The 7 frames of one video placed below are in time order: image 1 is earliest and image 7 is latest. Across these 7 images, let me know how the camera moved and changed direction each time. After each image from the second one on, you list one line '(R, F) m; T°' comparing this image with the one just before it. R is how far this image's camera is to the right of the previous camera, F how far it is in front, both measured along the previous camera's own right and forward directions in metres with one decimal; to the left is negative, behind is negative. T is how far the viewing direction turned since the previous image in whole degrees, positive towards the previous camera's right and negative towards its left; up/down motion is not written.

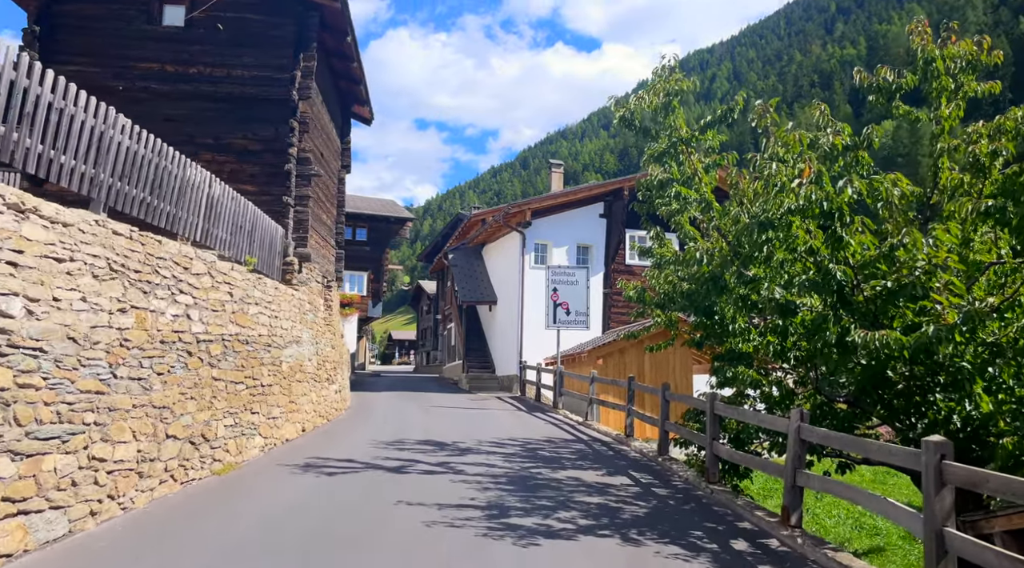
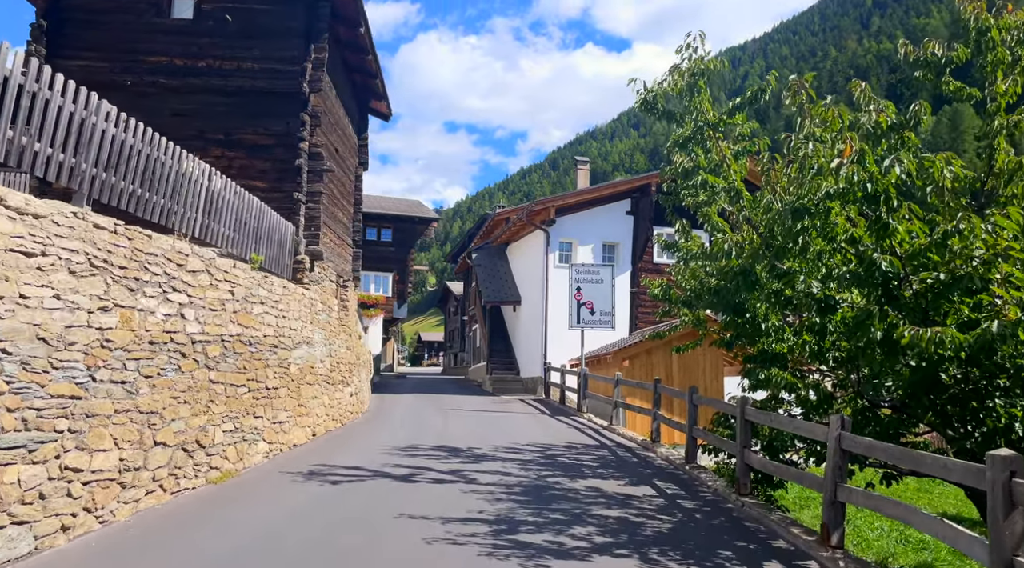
(+0.2, +0.6) m; -2°
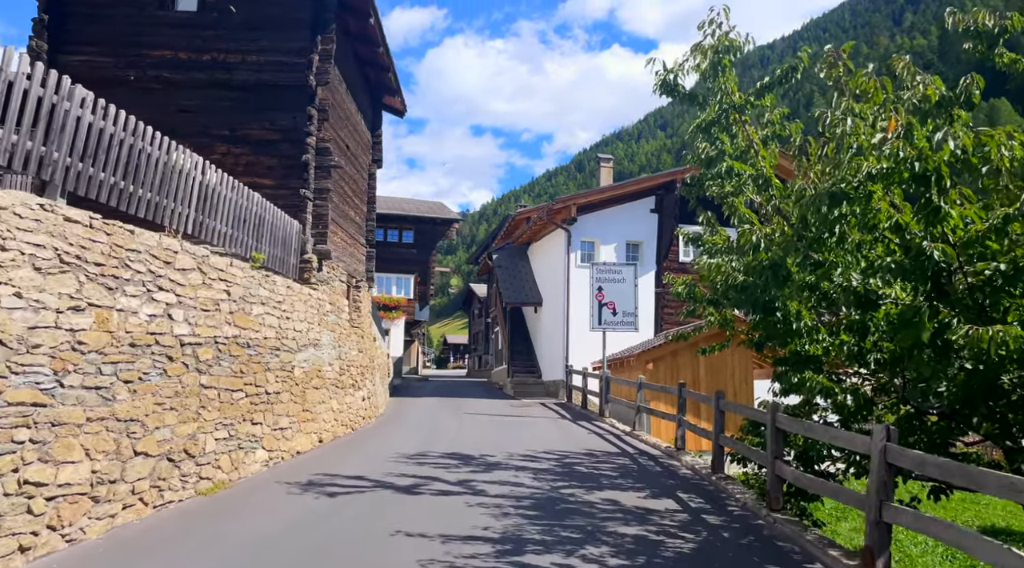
(+0.2, +0.6) m; -2°
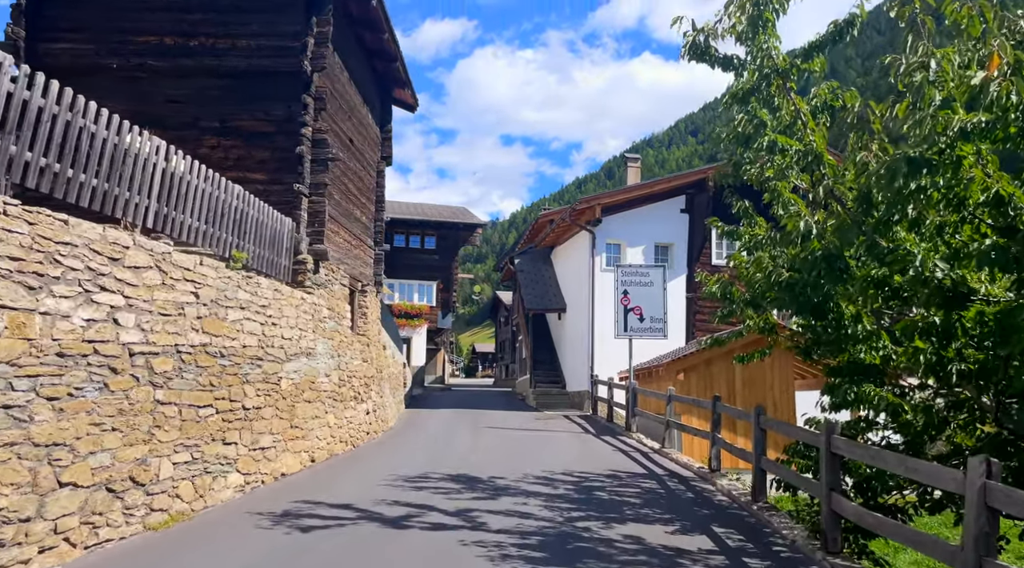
(+0.2, +1.2) m; -2°
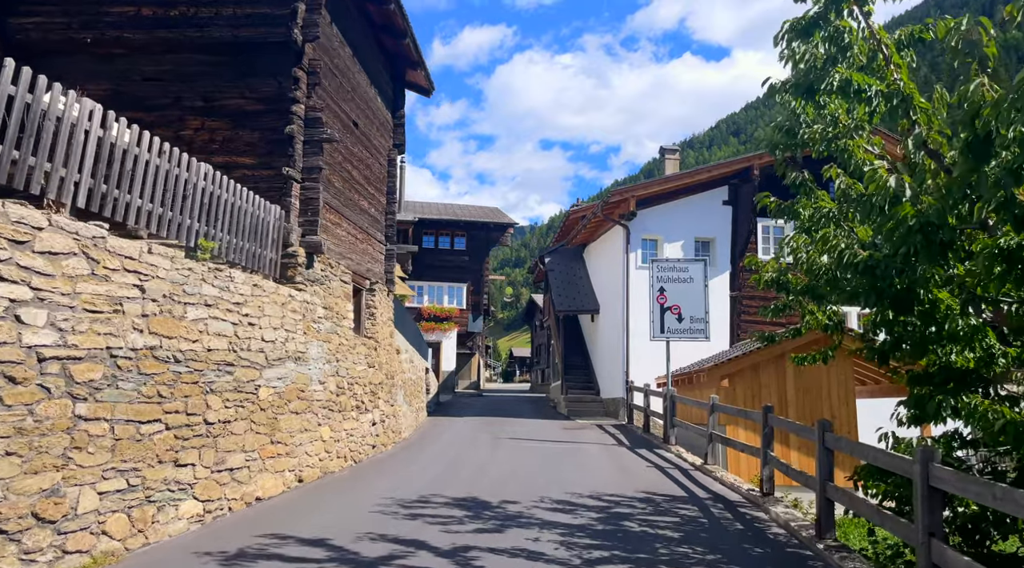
(+0.3, +1.4) m; -3°
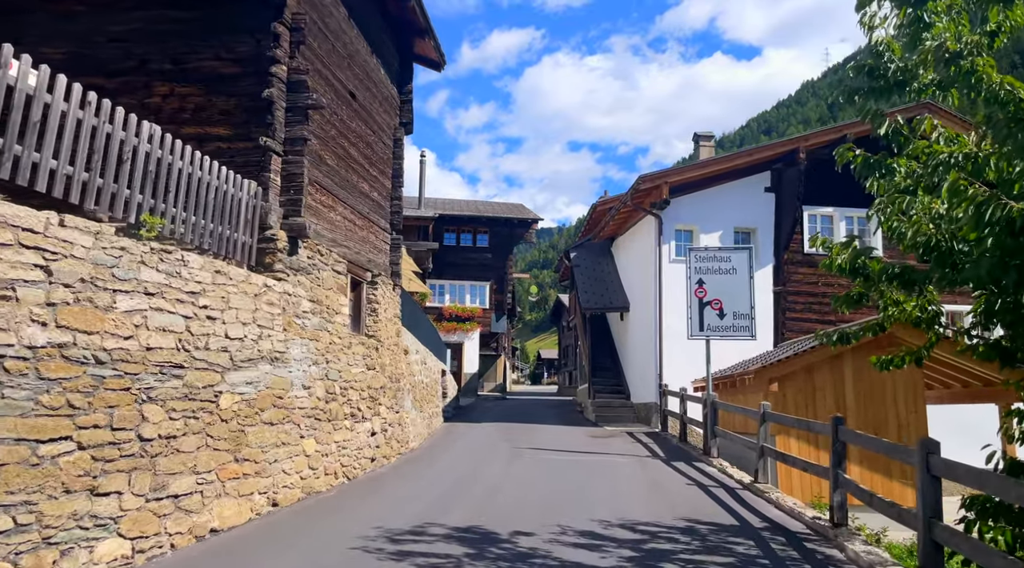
(+0.1, +1.5) m; -2°
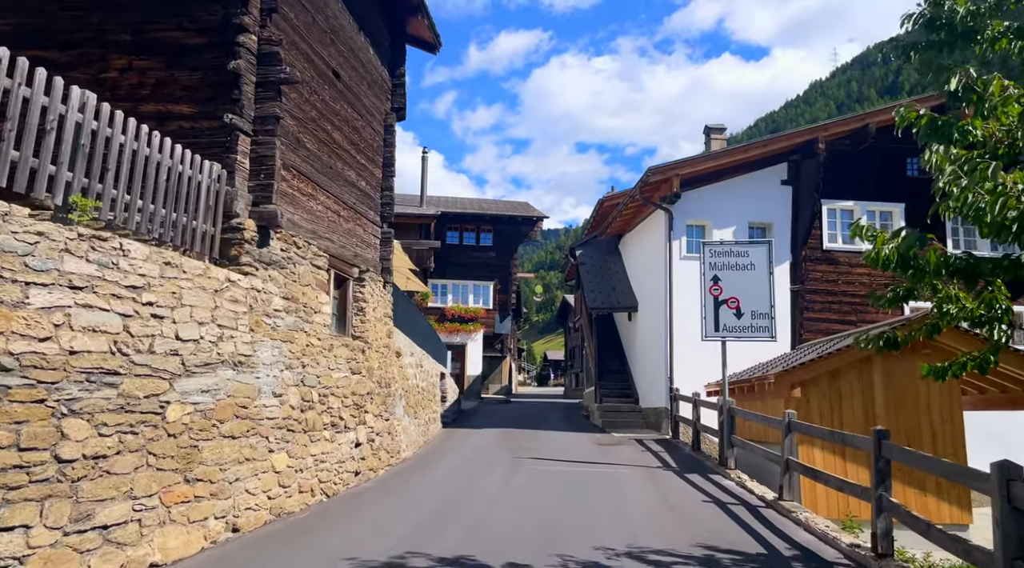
(+0.1, +1.0) m; -1°
